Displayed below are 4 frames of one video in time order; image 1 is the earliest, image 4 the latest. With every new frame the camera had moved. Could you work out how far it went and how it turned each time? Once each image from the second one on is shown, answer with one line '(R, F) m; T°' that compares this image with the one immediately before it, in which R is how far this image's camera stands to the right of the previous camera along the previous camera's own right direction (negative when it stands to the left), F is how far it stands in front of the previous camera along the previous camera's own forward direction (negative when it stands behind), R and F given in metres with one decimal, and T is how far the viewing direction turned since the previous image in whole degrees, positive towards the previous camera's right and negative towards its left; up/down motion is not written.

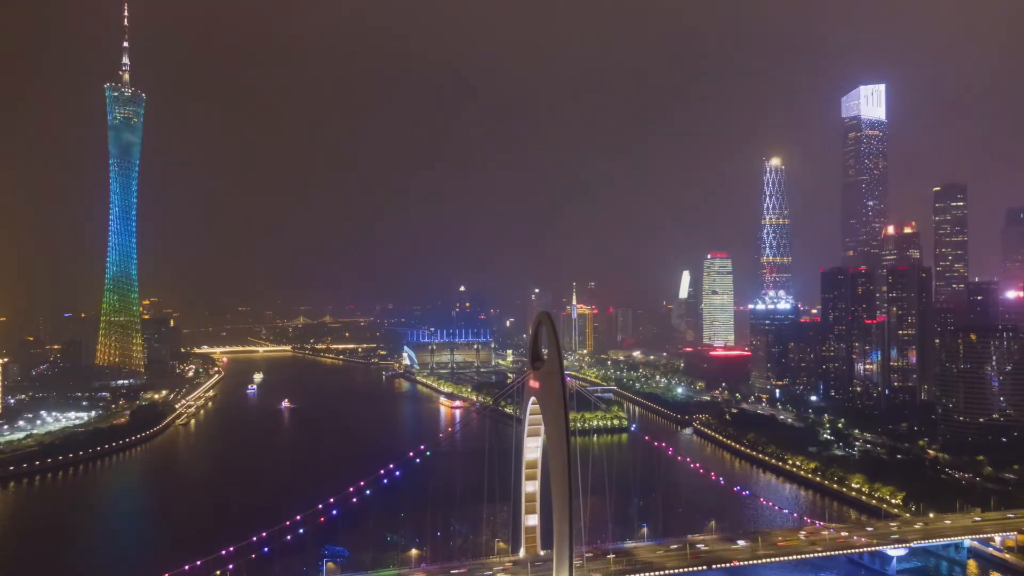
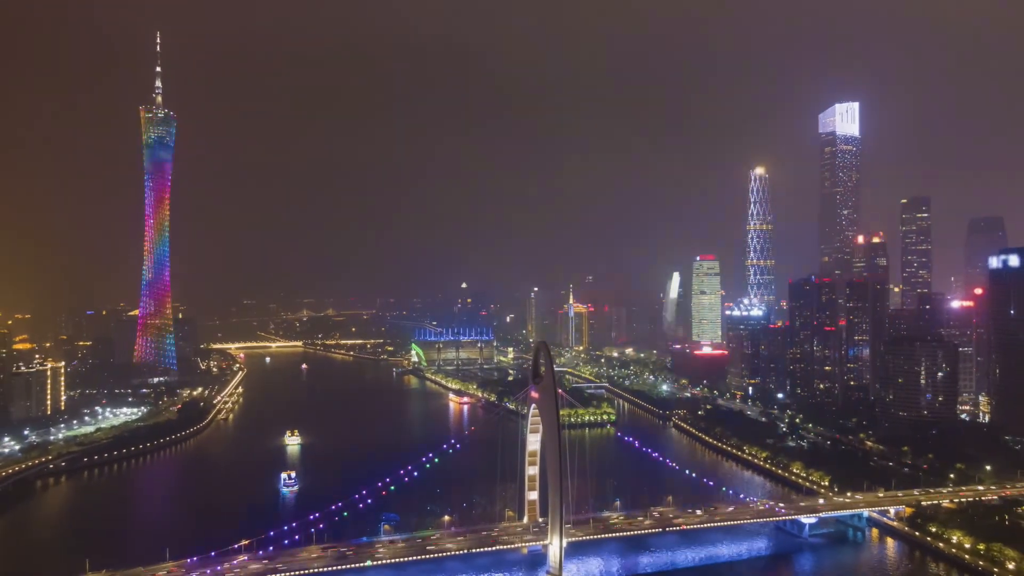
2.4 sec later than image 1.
(-0.1, -1.6) m; 0°
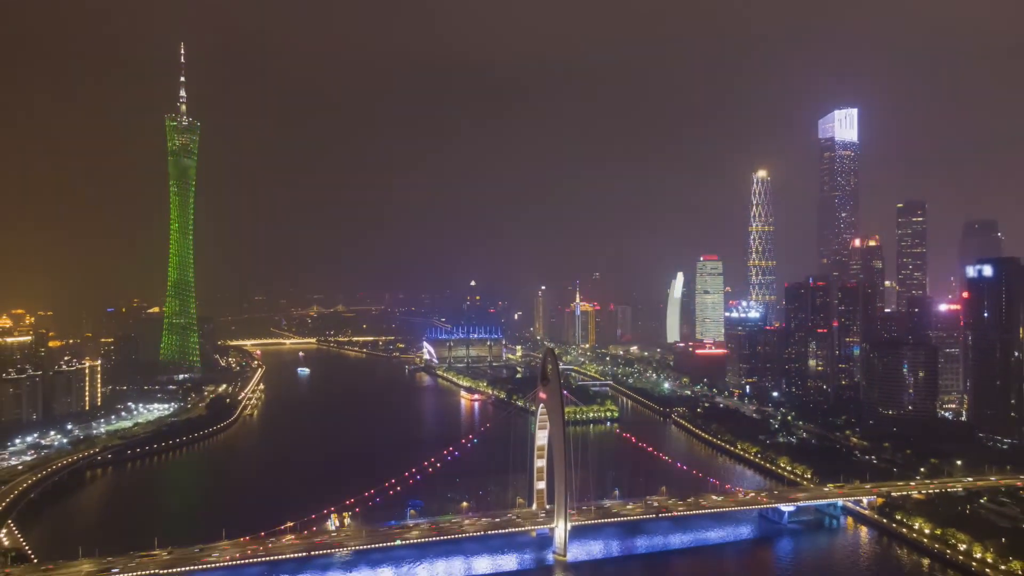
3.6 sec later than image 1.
(0.0, -0.8) m; -1°
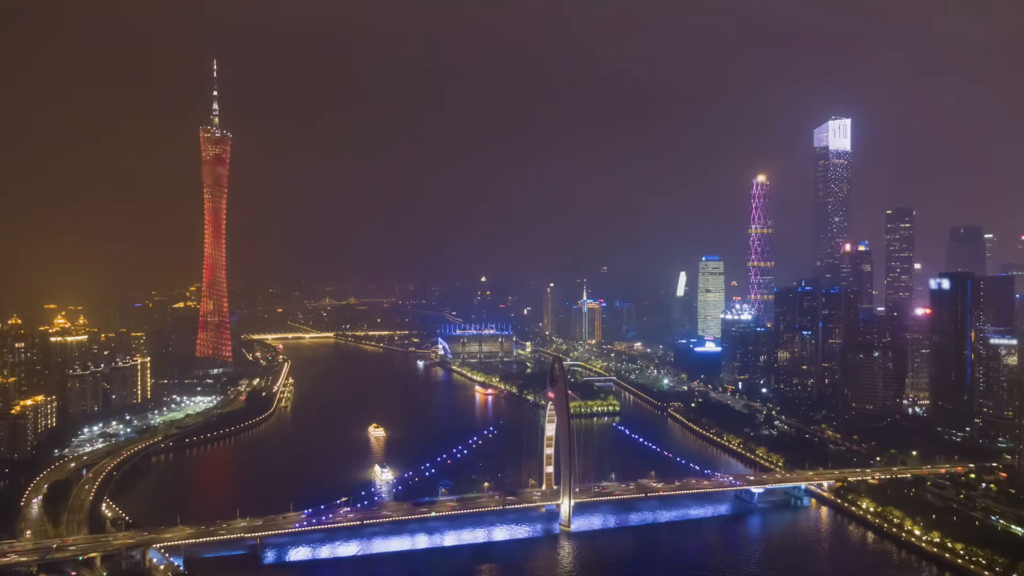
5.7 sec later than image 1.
(-0.1, -1.4) m; -1°
